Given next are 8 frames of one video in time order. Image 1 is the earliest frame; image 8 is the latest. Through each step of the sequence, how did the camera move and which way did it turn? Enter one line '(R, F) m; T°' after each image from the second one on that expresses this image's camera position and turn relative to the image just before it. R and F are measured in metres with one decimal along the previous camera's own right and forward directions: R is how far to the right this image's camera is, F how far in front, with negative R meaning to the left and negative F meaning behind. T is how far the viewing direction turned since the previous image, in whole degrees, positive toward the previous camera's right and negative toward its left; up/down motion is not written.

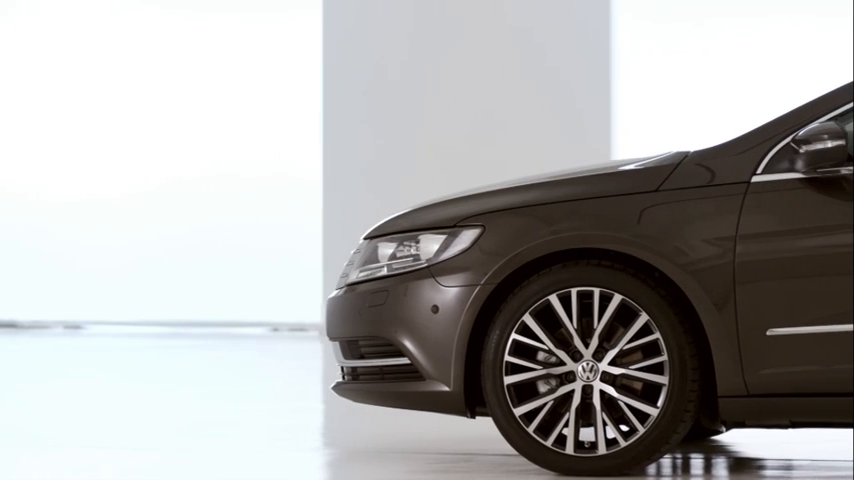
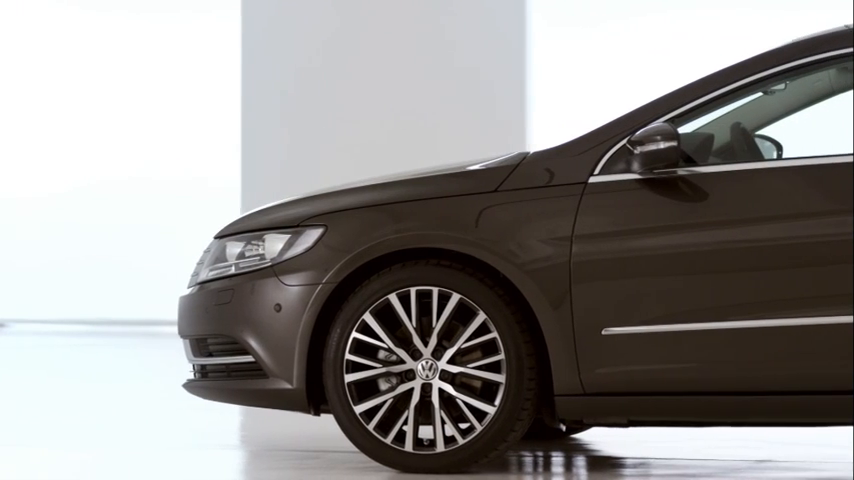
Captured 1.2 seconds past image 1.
(+0.4, 0.0) m; -1°
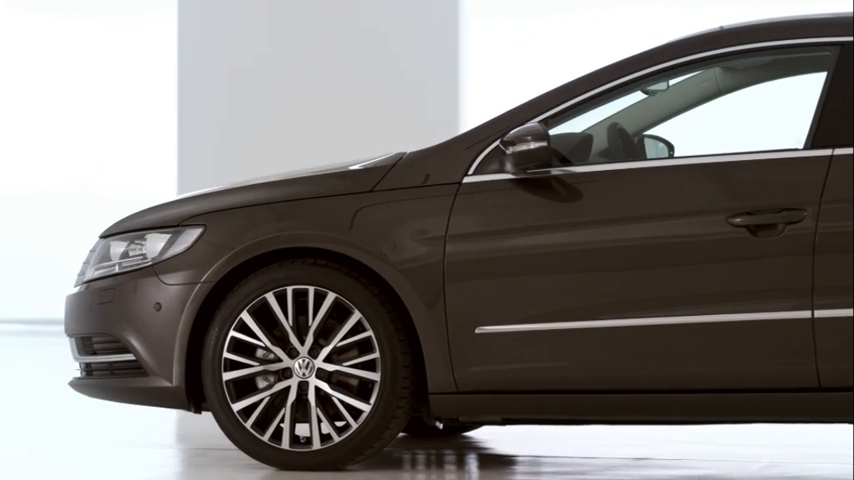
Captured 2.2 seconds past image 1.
(+0.3, 0.0) m; -1°
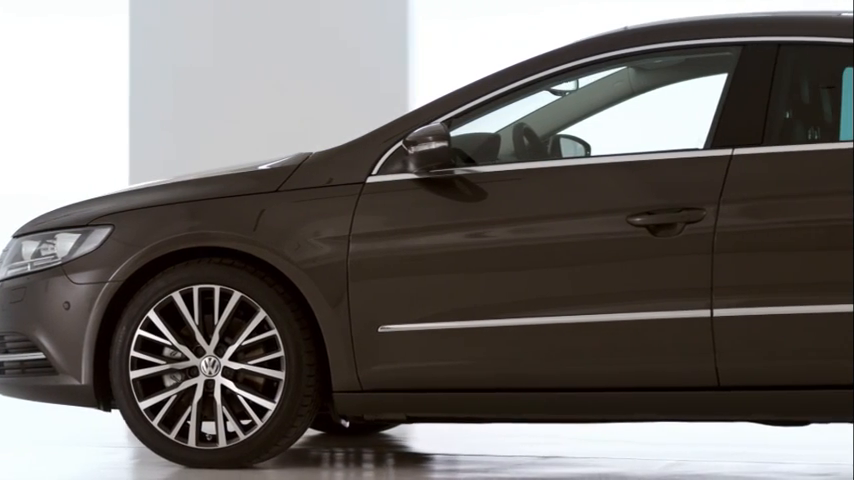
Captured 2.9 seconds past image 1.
(+0.2, 0.0) m; -1°
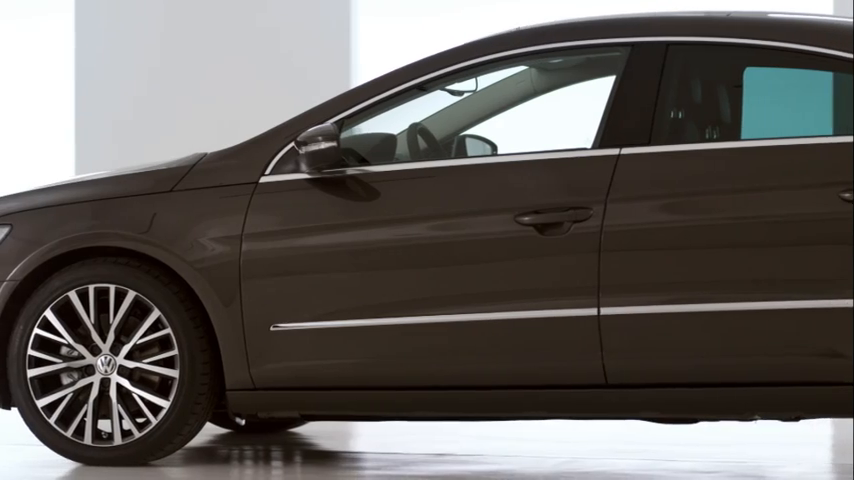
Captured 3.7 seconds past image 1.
(+0.2, 0.0) m; -1°
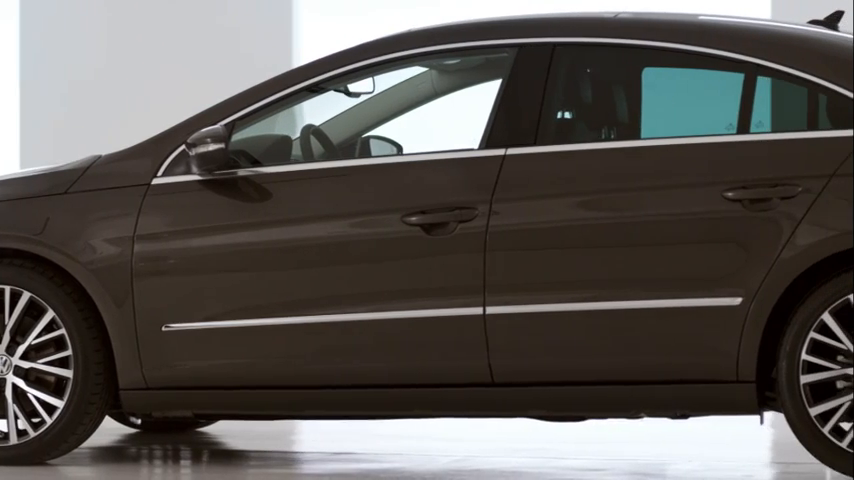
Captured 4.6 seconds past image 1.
(+0.3, 0.0) m; -1°
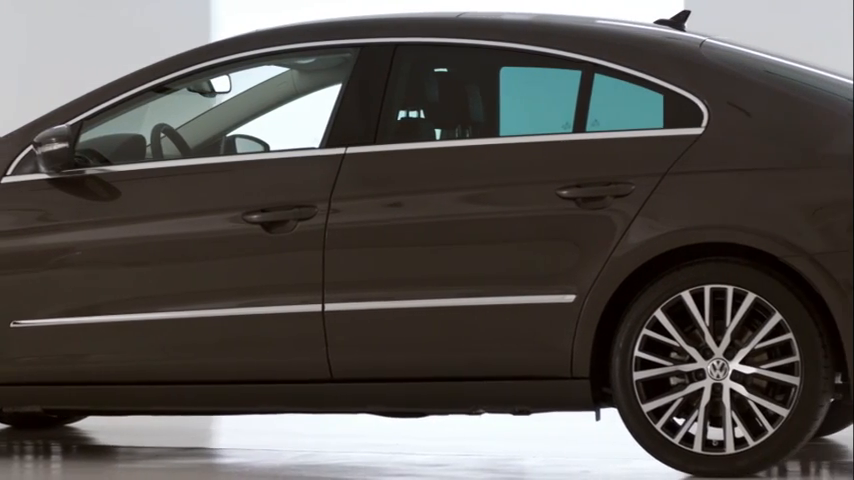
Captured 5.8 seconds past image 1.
(+0.4, 0.0) m; -1°
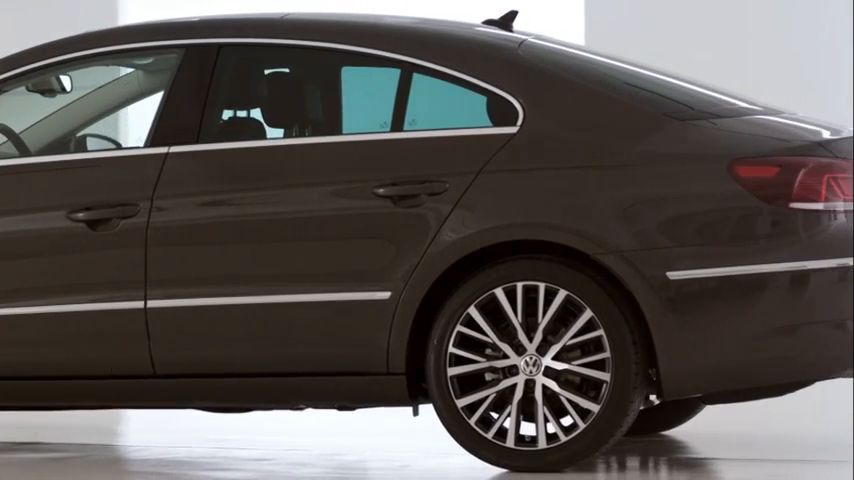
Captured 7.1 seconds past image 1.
(+0.4, -0.1) m; -1°
